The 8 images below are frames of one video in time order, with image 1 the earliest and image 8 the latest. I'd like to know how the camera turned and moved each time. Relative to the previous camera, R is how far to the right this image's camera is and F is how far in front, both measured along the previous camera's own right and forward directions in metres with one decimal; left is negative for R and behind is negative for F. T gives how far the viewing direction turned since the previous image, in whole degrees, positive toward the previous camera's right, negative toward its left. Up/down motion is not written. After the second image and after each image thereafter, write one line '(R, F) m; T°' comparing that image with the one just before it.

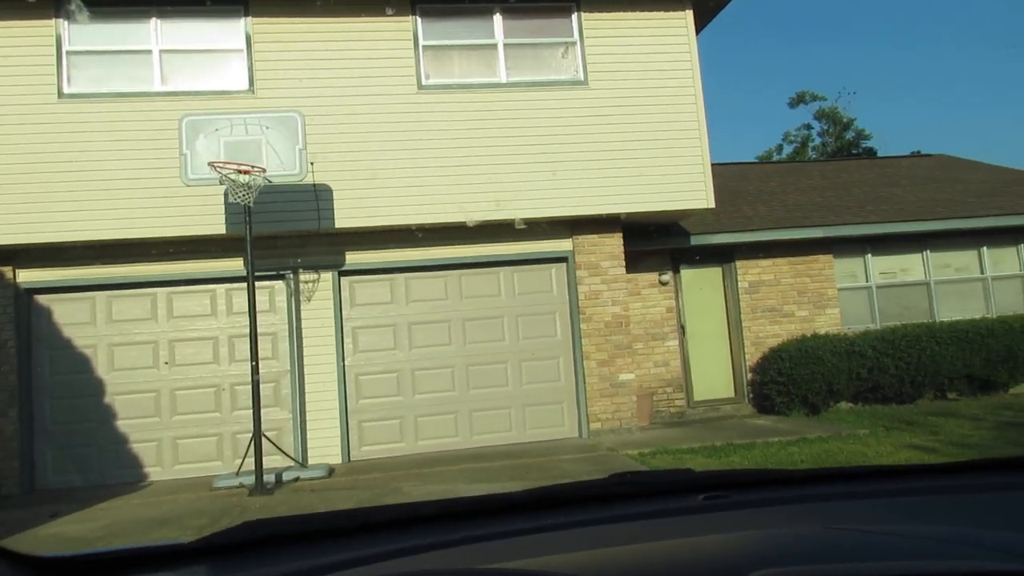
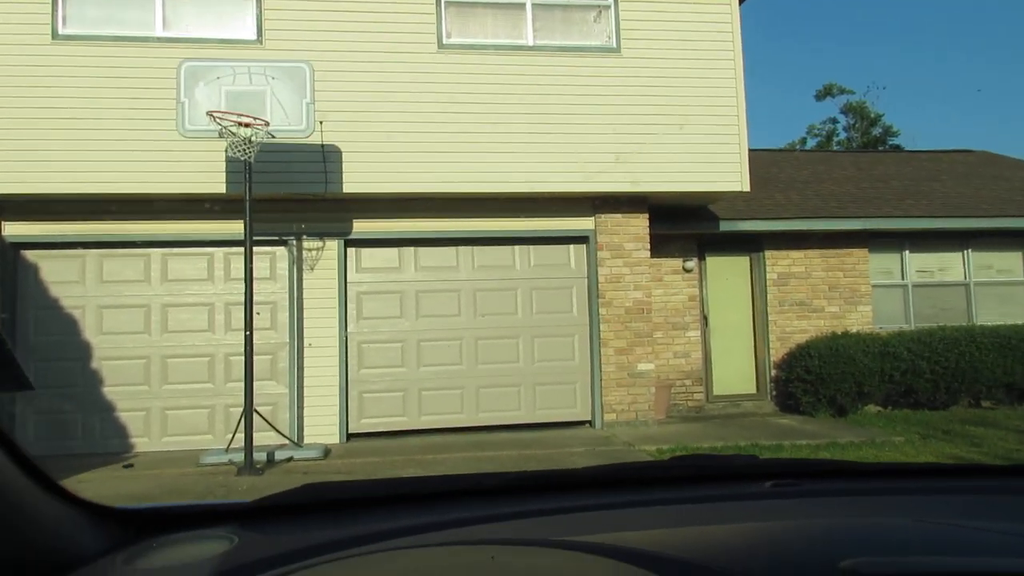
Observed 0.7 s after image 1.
(-0.1, +0.7) m; -1°
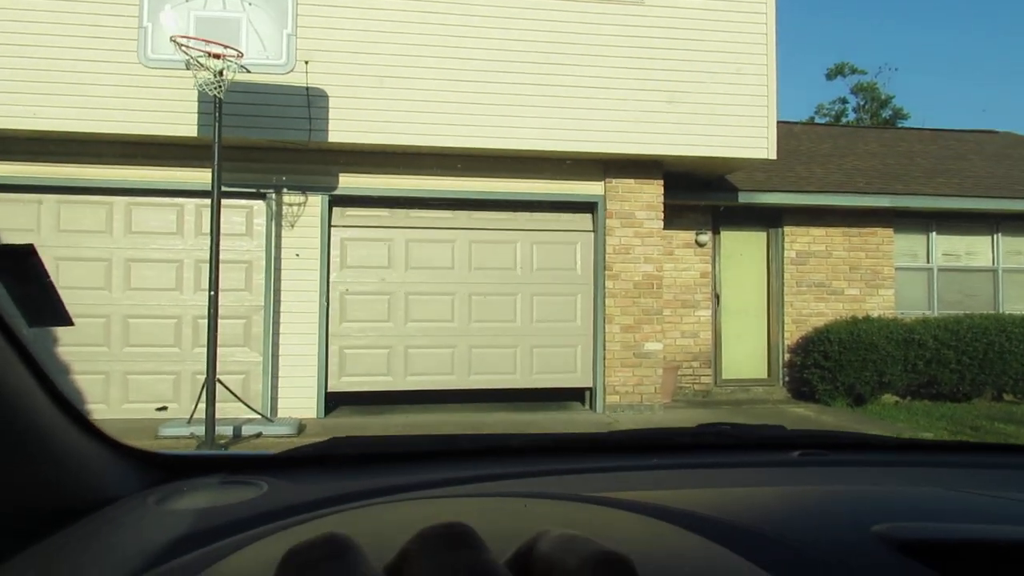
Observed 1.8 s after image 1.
(-0.1, +0.9) m; +1°
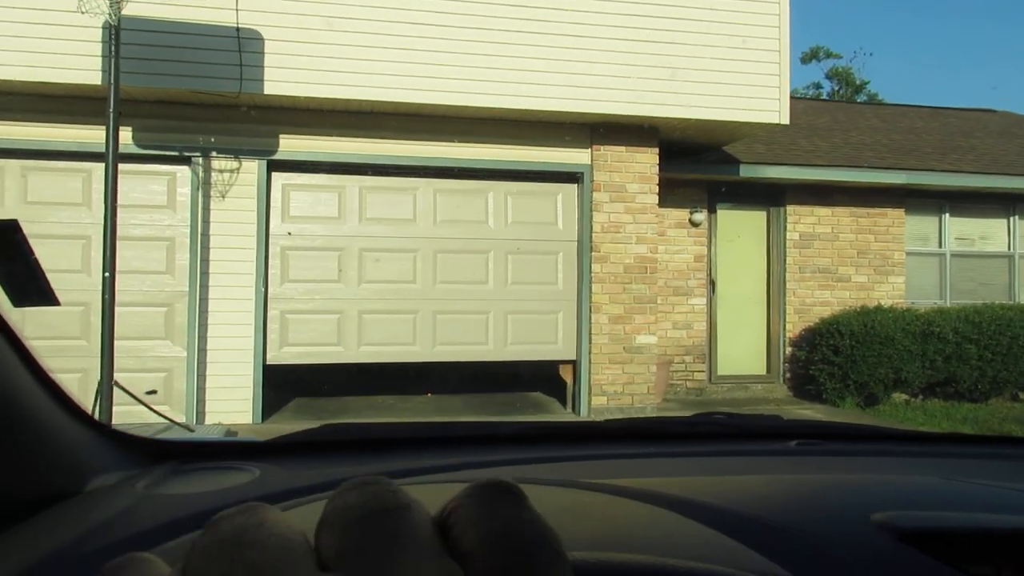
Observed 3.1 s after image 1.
(0.0, +1.3) m; +2°
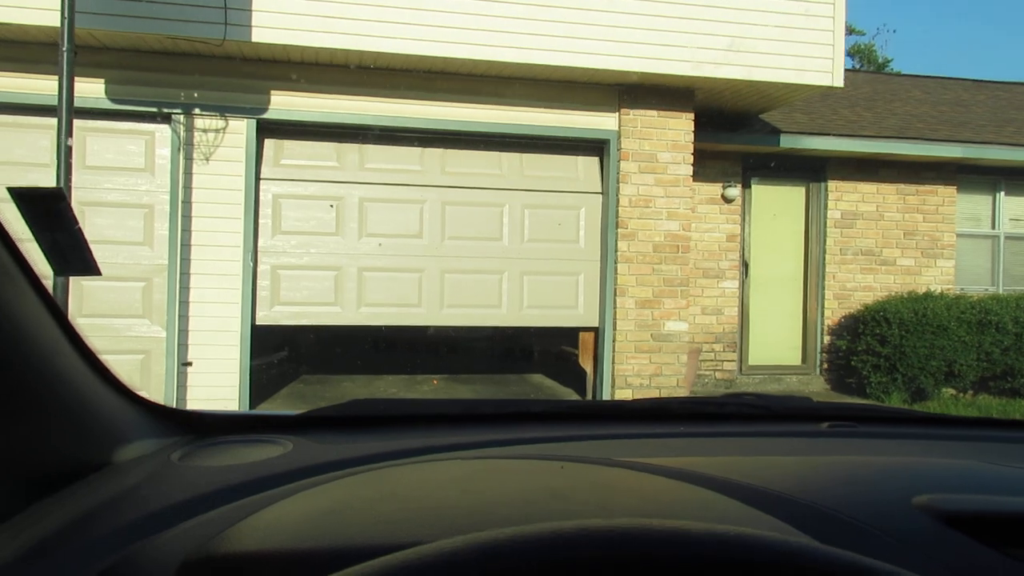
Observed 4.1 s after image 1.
(-0.1, +0.8) m; 0°
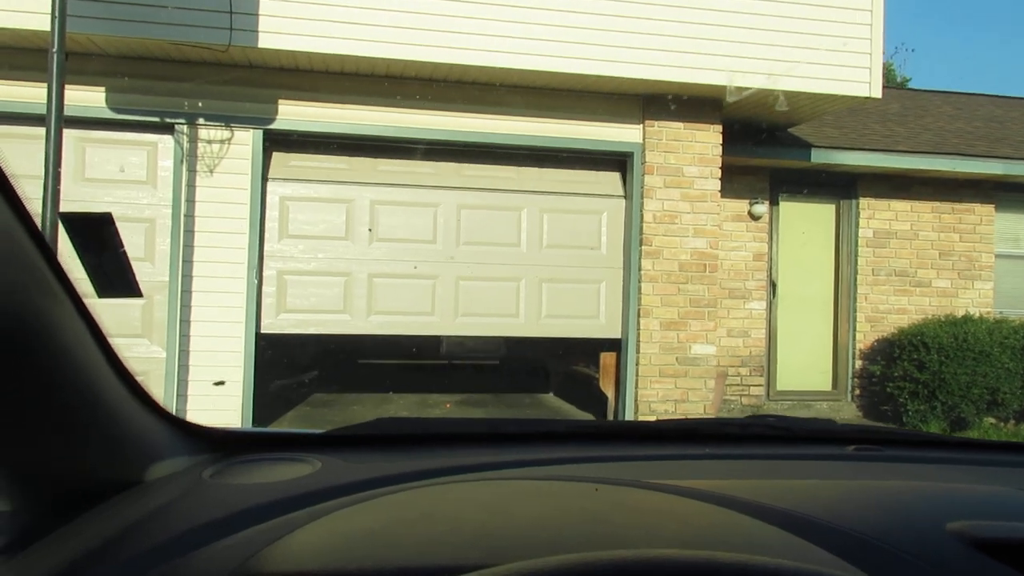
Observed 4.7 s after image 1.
(0.0, +0.4) m; -1°
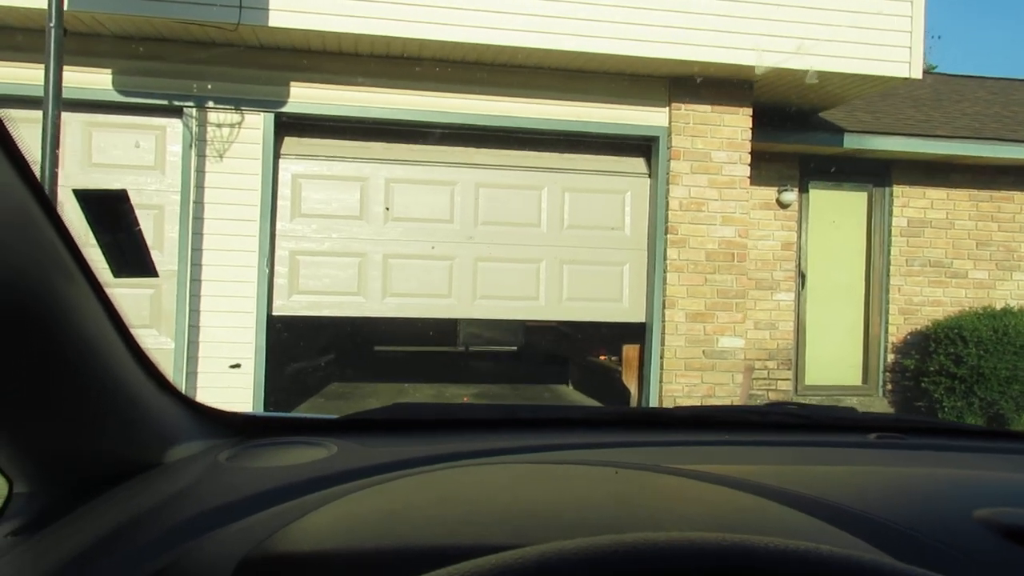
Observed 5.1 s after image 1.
(0.0, +0.3) m; -1°
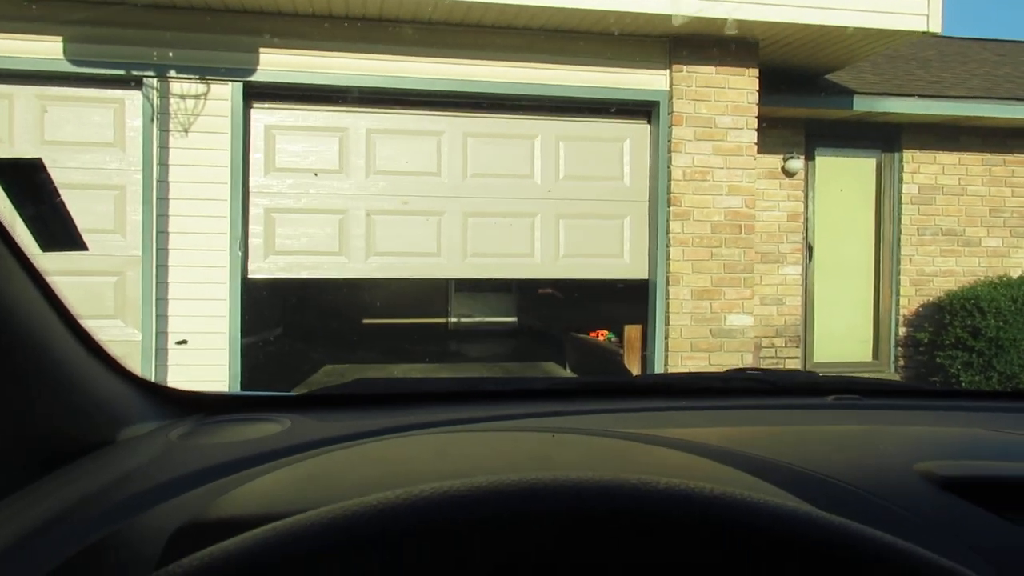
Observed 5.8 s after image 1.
(0.0, +0.4) m; +1°
